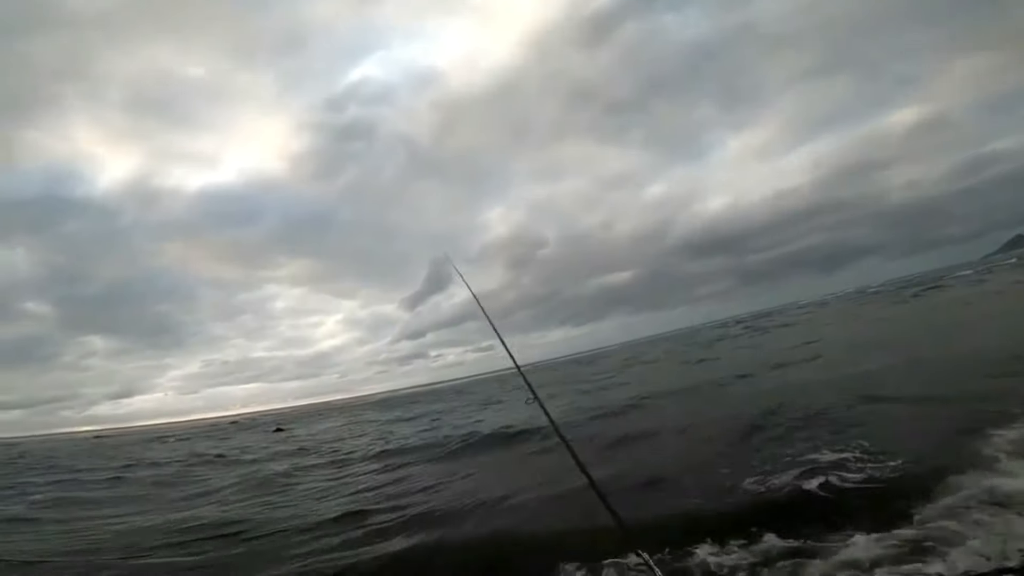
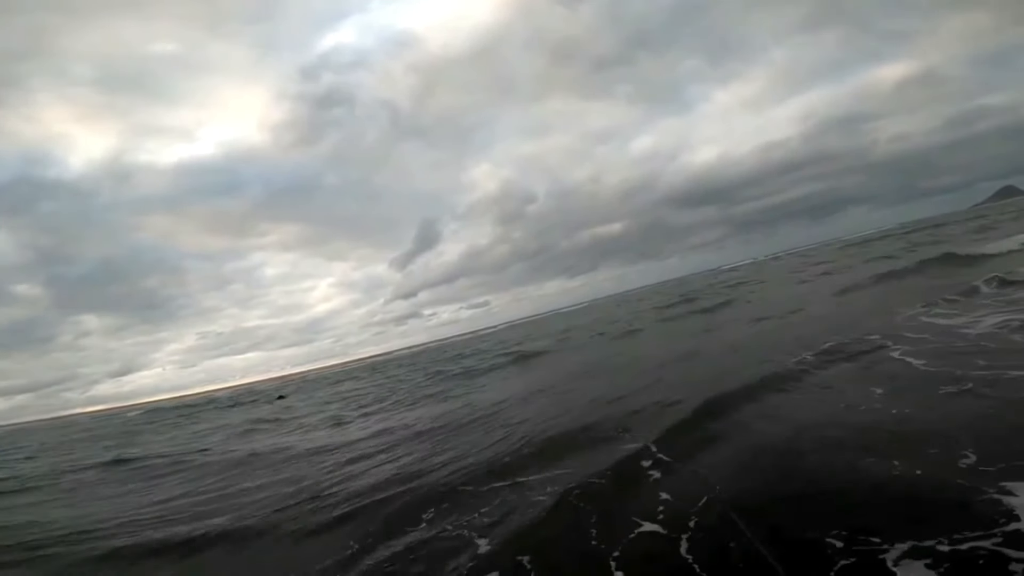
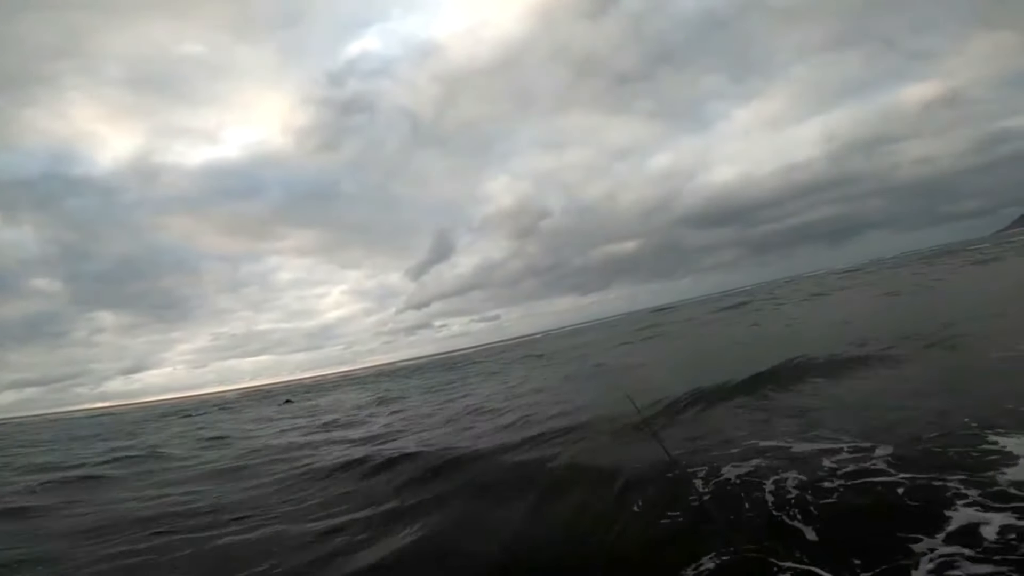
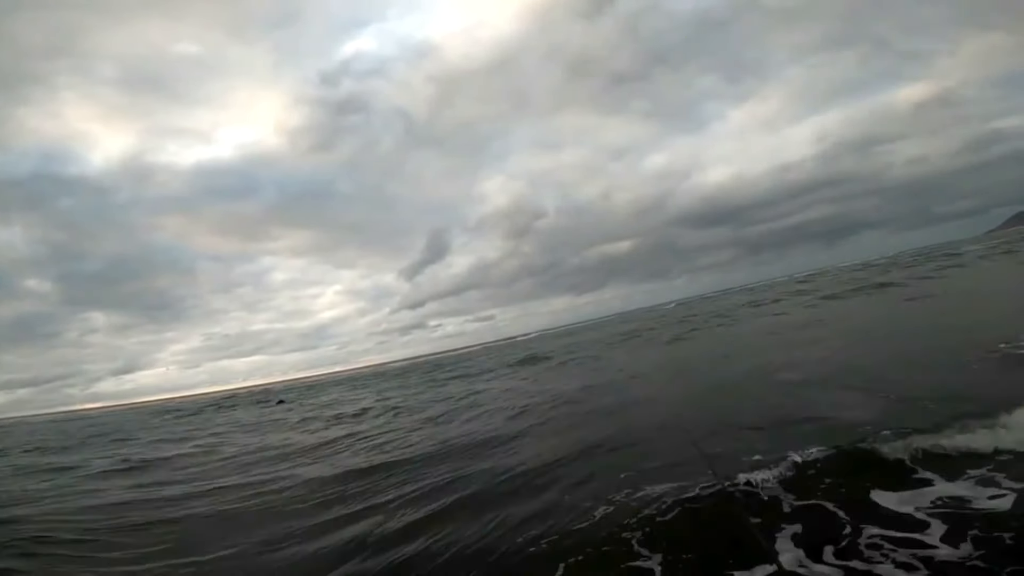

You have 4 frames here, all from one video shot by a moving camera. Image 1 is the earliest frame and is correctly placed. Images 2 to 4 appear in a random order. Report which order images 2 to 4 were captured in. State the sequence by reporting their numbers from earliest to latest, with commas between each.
3, 4, 2
